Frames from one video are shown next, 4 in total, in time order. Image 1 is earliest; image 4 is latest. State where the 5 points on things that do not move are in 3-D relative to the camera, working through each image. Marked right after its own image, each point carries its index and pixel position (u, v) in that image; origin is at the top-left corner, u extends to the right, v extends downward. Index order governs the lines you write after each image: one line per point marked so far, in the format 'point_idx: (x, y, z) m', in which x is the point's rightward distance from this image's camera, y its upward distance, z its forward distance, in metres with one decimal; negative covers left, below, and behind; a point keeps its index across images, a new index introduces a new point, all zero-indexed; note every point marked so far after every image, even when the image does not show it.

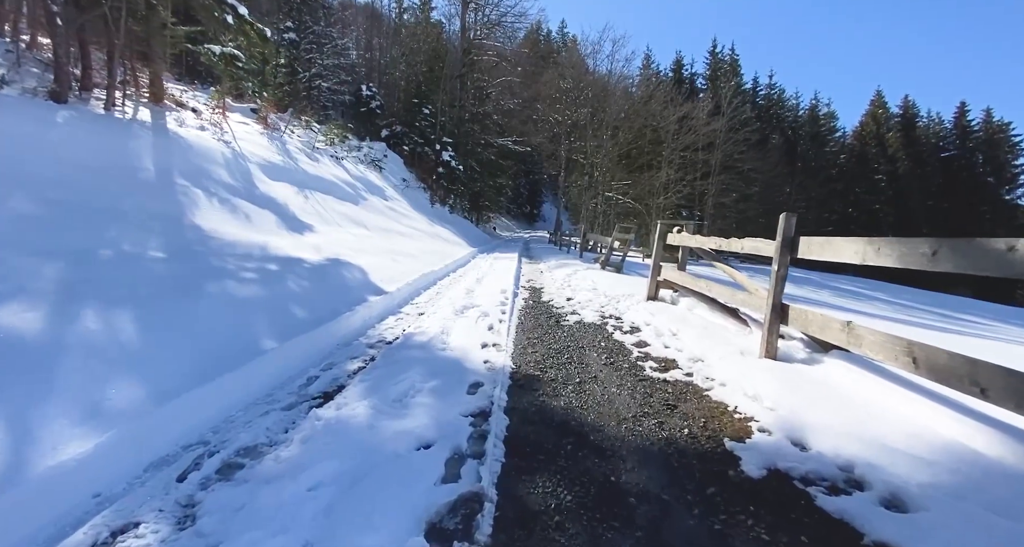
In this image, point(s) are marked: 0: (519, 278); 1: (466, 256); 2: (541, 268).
0: (+0.2, -0.1, +8.5) m
1: (-1.4, +0.6, +12.4) m
2: (+0.8, +0.2, +11.1) m
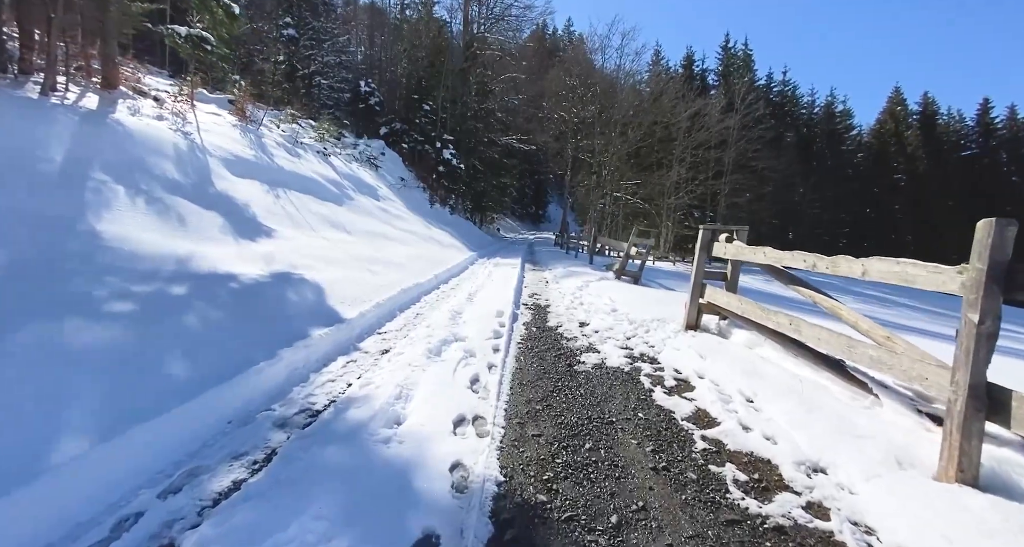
0: (+0.2, -0.4, +7.1) m
1: (-1.4, +0.3, +11.1) m
2: (+0.8, -0.1, +9.8) m
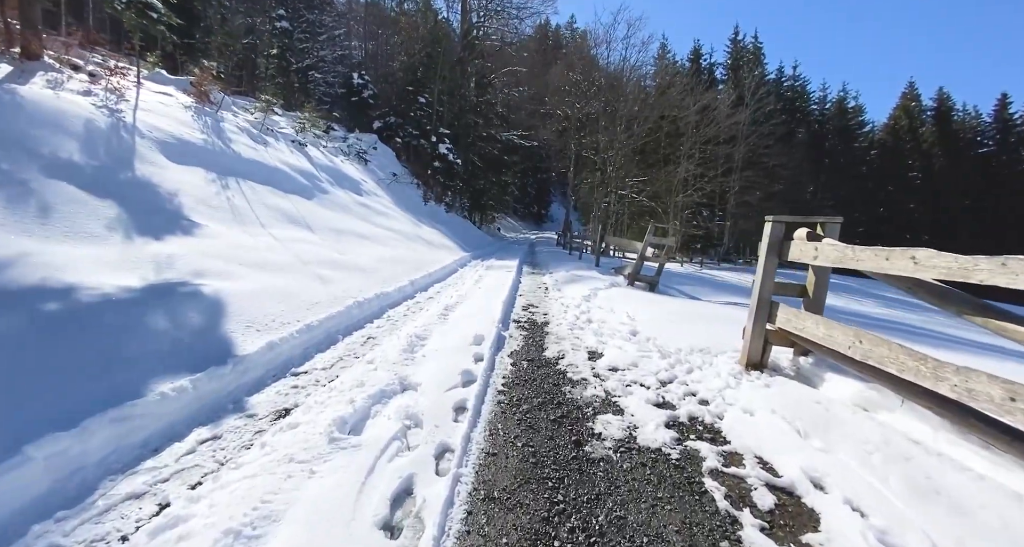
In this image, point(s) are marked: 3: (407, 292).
0: (0.0, -0.5, +5.7) m
1: (-1.5, +0.2, +9.7) m
2: (+0.7, -0.2, +8.4) m
3: (-1.6, -0.3, +6.1) m
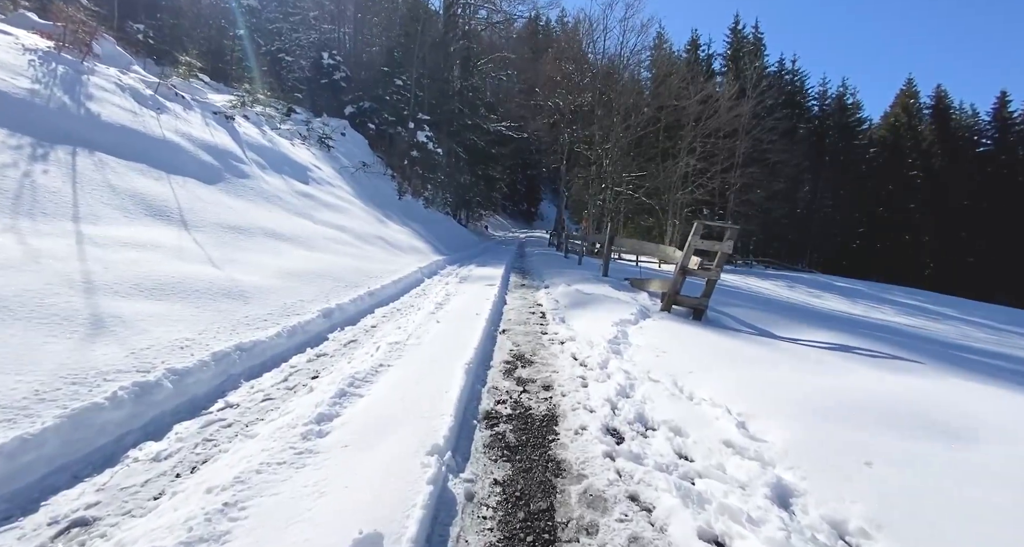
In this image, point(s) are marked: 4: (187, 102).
0: (-0.2, -0.7, +3.2) m
1: (-1.8, 0.0, +7.1) m
2: (+0.4, -0.4, +5.9) m
3: (-1.8, -0.5, +3.6) m
4: (-7.4, +4.0, +9.2) m
